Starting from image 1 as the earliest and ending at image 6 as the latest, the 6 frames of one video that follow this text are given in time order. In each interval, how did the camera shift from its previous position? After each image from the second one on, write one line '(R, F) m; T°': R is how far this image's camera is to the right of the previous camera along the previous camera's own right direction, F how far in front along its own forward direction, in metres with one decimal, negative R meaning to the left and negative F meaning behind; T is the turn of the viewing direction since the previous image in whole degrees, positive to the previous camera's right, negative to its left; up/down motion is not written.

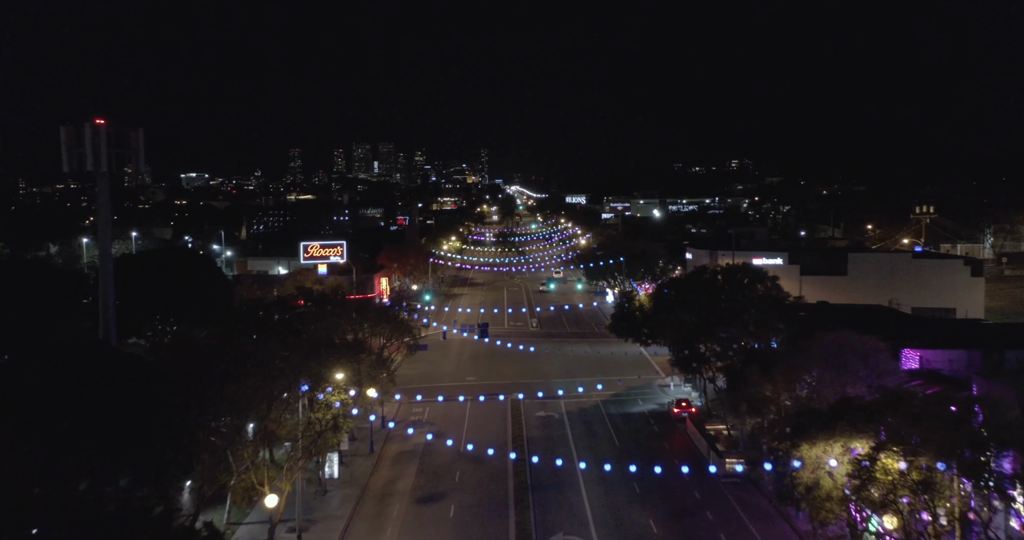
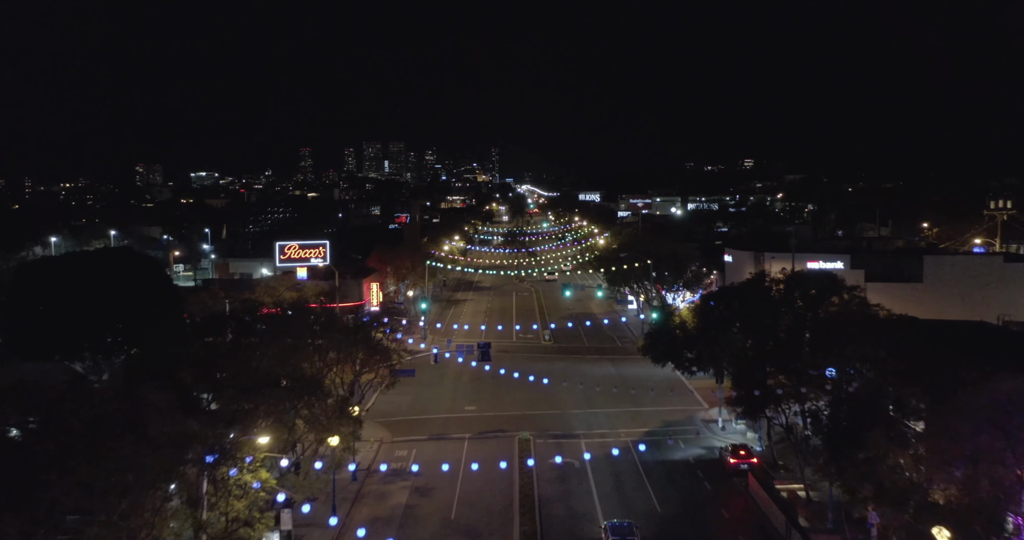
(+0.1, +8.5) m; -1°
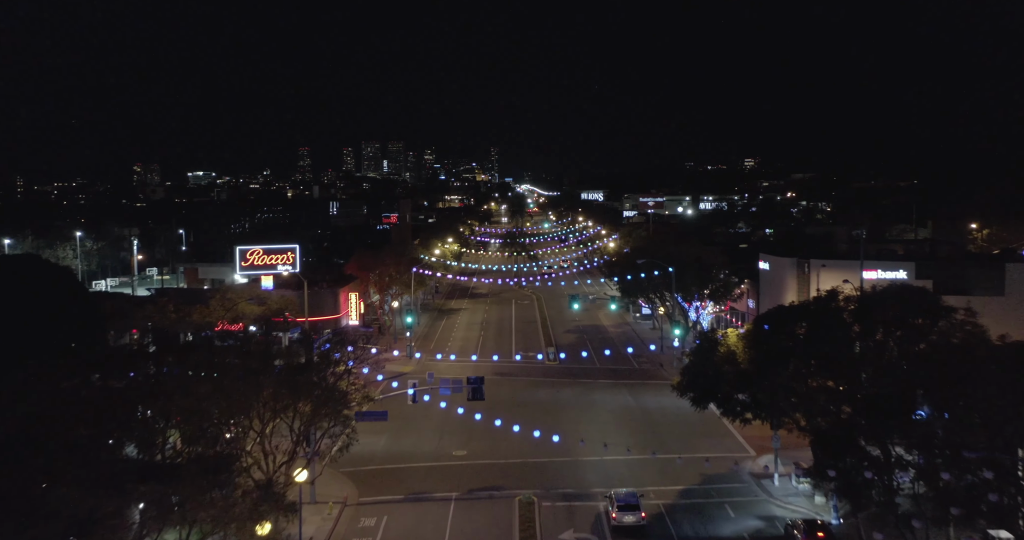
(0.0, +7.4) m; 0°
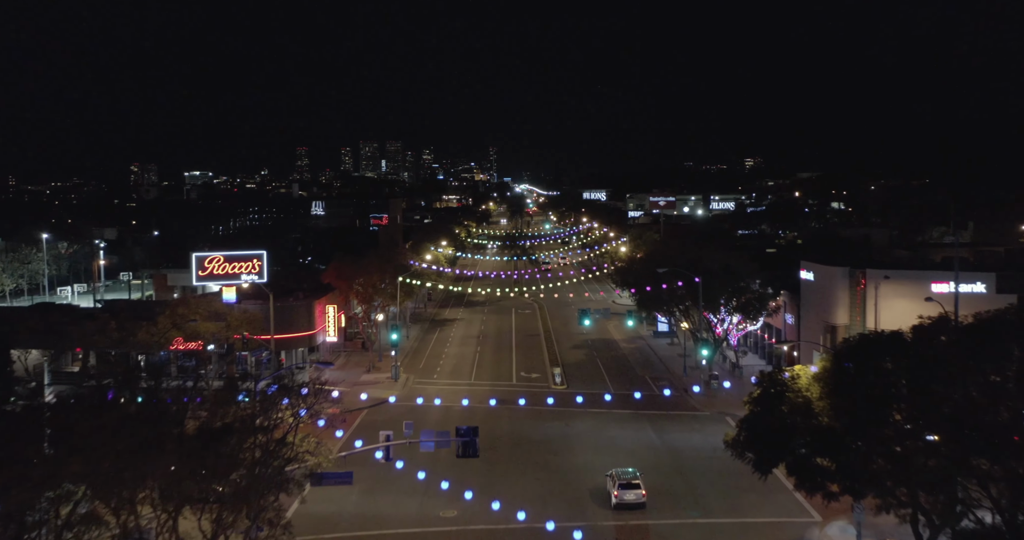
(-0.1, +6.3) m; 0°
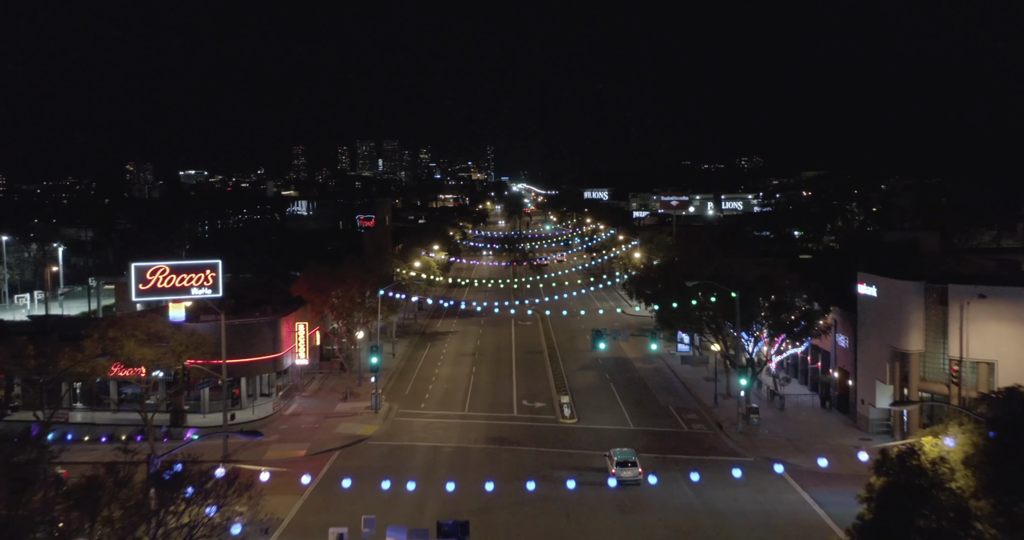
(-0.1, +6.3) m; 0°
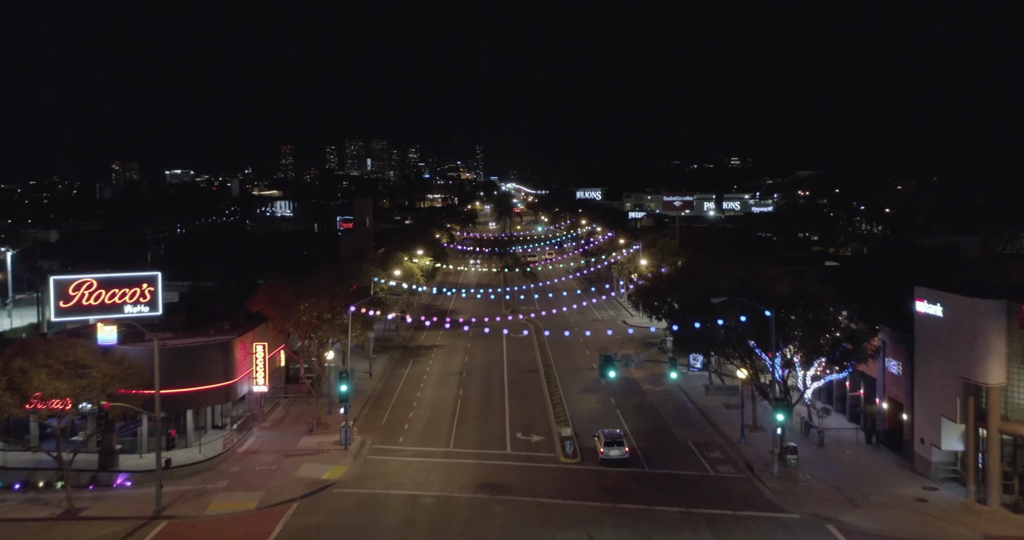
(-0.1, +5.2) m; +1°
